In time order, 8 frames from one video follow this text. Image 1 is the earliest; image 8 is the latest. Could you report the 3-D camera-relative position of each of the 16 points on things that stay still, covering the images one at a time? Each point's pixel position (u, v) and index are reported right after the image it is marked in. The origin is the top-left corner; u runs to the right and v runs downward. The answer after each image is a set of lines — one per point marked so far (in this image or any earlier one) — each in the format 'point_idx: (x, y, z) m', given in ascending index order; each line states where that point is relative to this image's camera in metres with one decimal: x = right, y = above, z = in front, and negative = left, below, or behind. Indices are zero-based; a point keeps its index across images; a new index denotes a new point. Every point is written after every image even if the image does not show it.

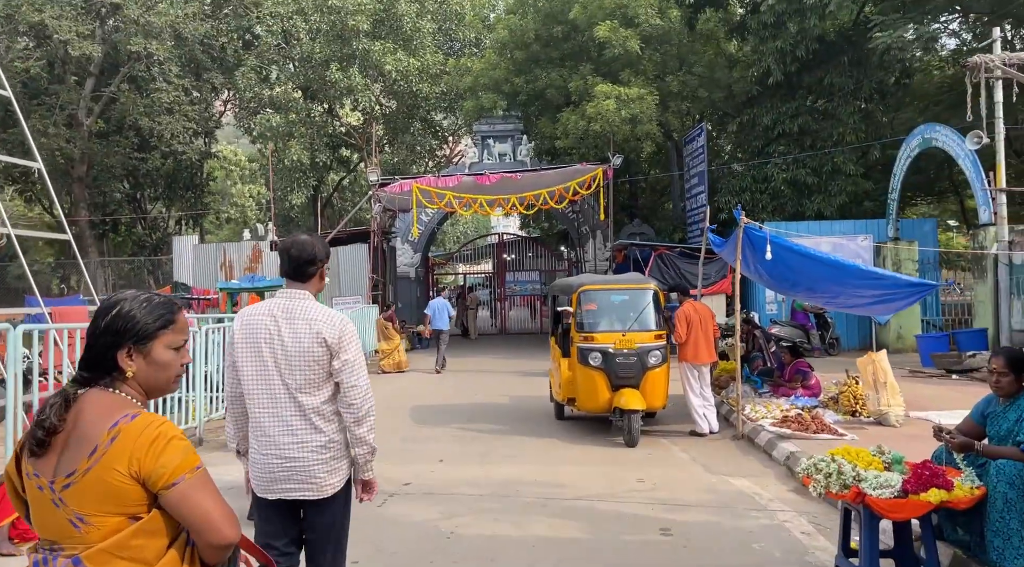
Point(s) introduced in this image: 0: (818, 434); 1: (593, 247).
0: (+2.6, -1.3, +6.1) m
1: (+2.2, +1.0, +19.1) m
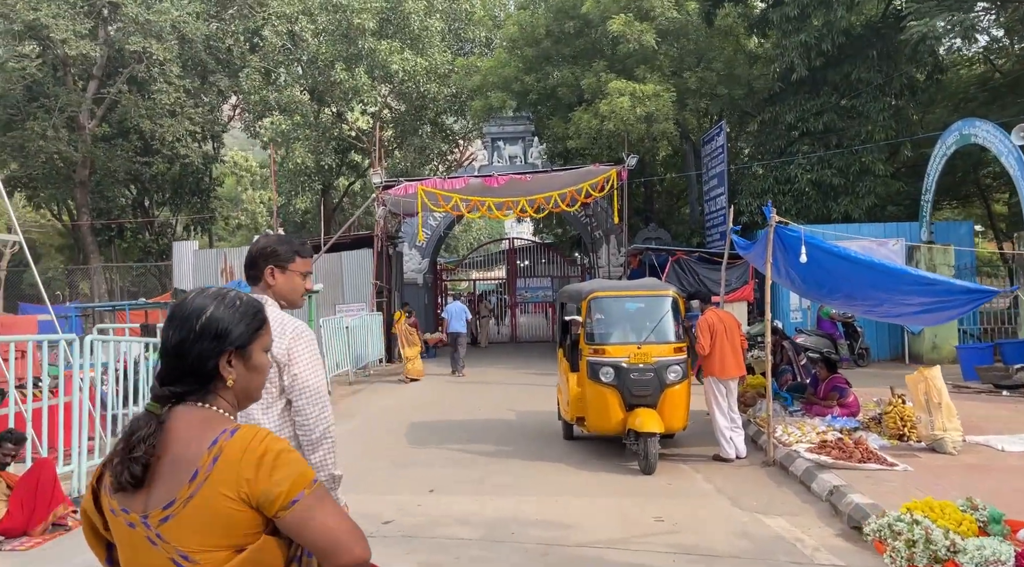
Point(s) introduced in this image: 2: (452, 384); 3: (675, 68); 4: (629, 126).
0: (+2.6, -1.3, +5.3) m
1: (+2.5, +0.8, +18.4) m
2: (-1.1, -1.9, +13.2) m
3: (+3.7, +4.8, +15.8) m
4: (+2.4, +3.2, +14.5) m
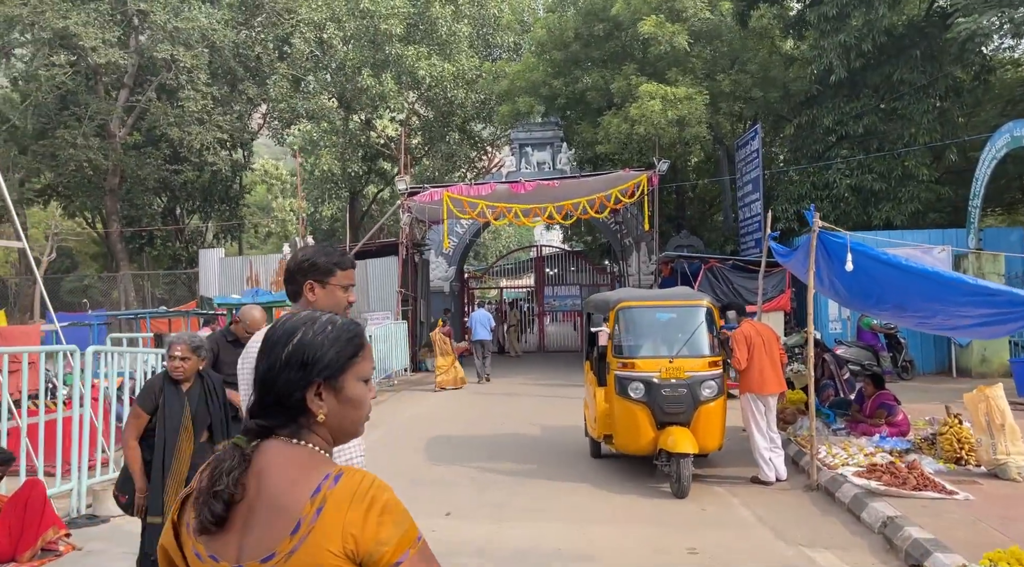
0: (+2.8, -1.4, +4.9) m
1: (+3.2, +0.6, +17.9) m
2: (-0.6, -2.0, +12.9) m
3: (+4.3, +4.6, +15.4) m
4: (+3.0, +3.1, +14.1) m
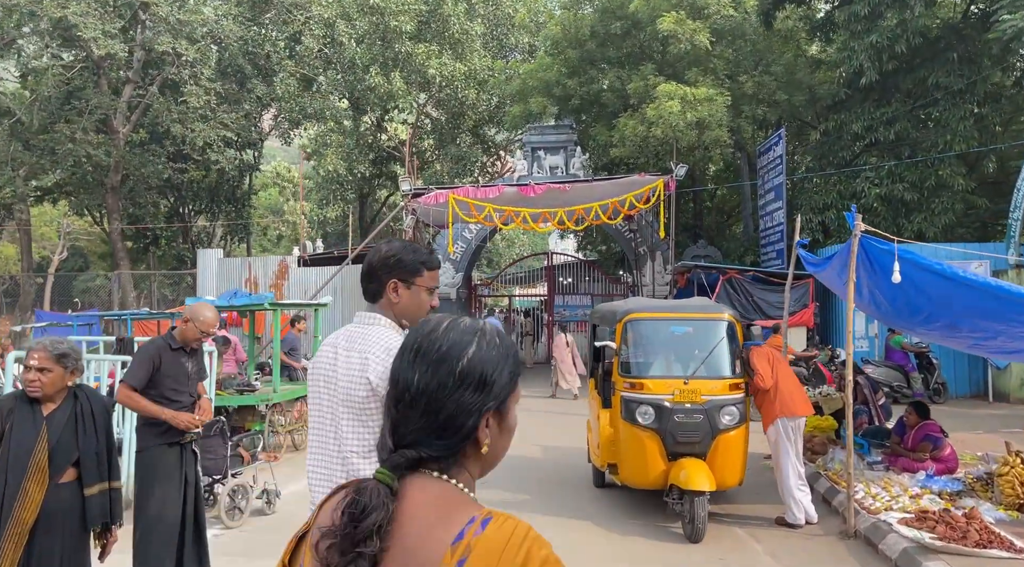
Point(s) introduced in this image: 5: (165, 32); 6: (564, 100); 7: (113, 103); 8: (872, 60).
0: (+2.7, -1.5, +4.1) m
1: (+3.4, +0.3, +17.1) m
2: (-0.6, -2.2, +12.1) m
3: (+4.5, +4.4, +14.6) m
4: (+3.1, +2.9, +13.4) m
5: (-8.9, +6.4, +18.1) m
6: (+1.2, +4.2, +16.0) m
7: (-10.5, +4.8, +18.7) m
8: (+6.6, +4.1, +13.0) m
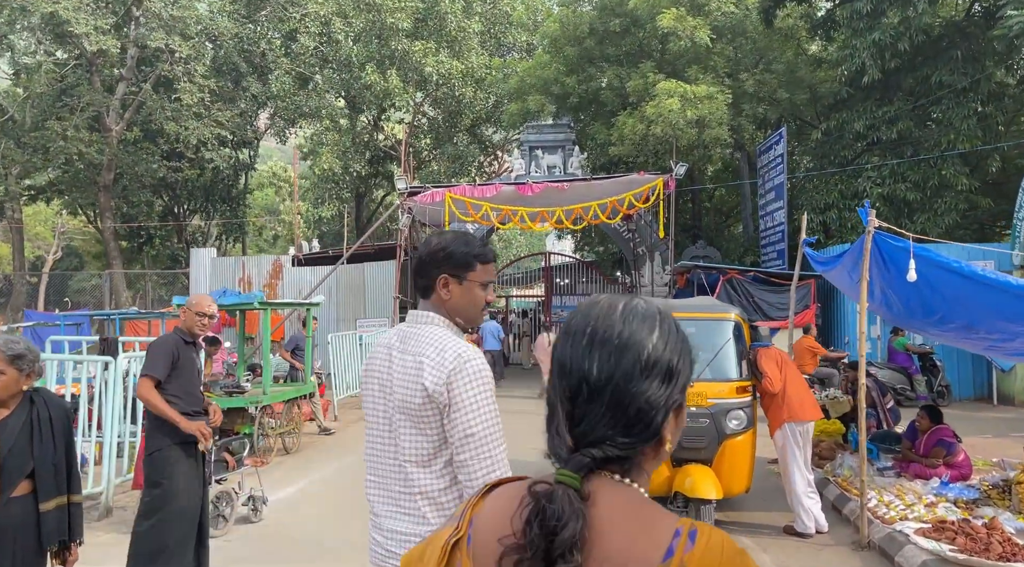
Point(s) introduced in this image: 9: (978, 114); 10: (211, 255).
0: (+2.7, -1.5, +3.9) m
1: (+3.3, +0.3, +16.9) m
2: (-0.6, -2.2, +11.9) m
3: (+4.5, +4.4, +14.4) m
4: (+3.1, +2.8, +13.2) m
5: (-8.9, +6.4, +17.8) m
6: (+1.1, +4.1, +15.8) m
7: (-10.6, +4.8, +18.4) m
8: (+6.6, +4.1, +12.9) m
9: (+8.3, +3.0, +12.6) m
10: (-7.2, +0.7, +16.9) m
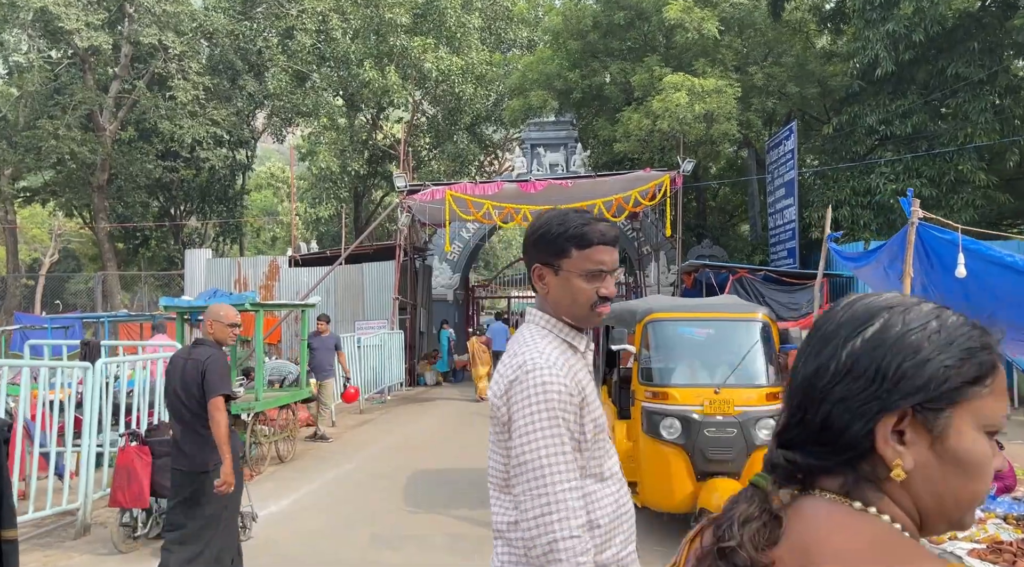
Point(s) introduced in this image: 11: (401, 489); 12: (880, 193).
0: (+2.7, -1.5, +3.5) m
1: (+3.4, +0.3, +16.6) m
2: (-0.6, -2.2, +11.5) m
3: (+4.5, +4.4, +14.0) m
4: (+3.1, +2.9, +12.8) m
5: (-8.9, +6.4, +17.4) m
6: (+1.2, +4.1, +15.4) m
7: (-10.6, +4.7, +18.0) m
8: (+6.6, +4.1, +12.5) m
9: (+8.3, +3.1, +12.2) m
10: (-7.1, +0.6, +16.5) m
11: (-1.1, -2.0, +7.0) m
12: (+6.7, +1.7, +12.8) m
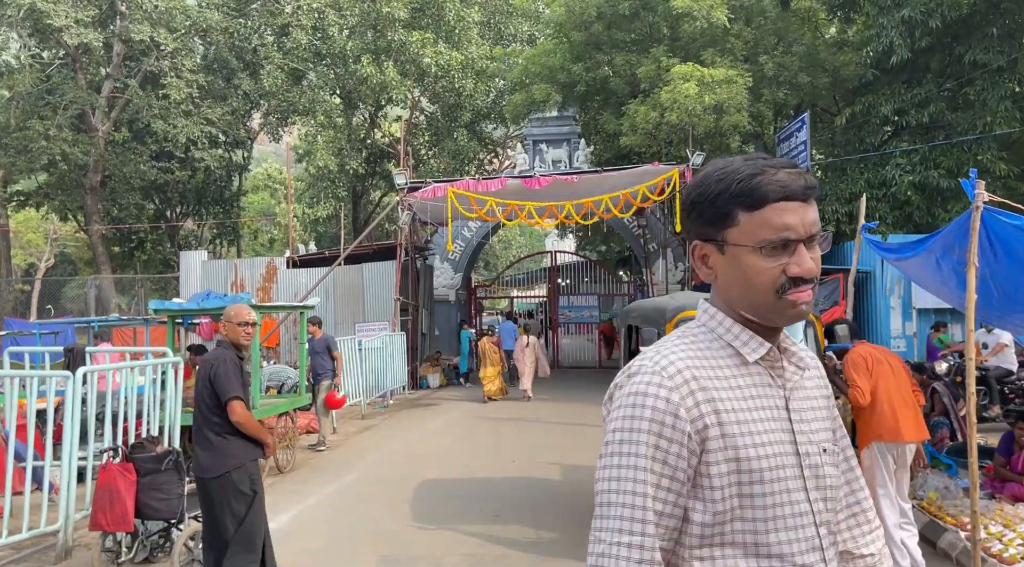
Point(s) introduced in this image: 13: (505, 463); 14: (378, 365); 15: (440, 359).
0: (+2.9, -1.4, +3.1) m
1: (+3.4, +0.4, +16.1) m
2: (-0.5, -2.1, +11.1) m
3: (+4.5, +4.4, +13.6) m
4: (+3.2, +2.9, +12.4) m
5: (-8.9, +6.3, +17.0) m
6: (+1.2, +4.2, +15.0) m
7: (-10.5, +4.6, +17.6) m
8: (+6.7, +4.2, +12.1) m
9: (+8.4, +3.2, +11.8) m
10: (-7.1, +0.6, +16.1) m
11: (-1.0, -2.0, +6.5) m
12: (+6.7, +1.7, +12.4) m
13: (-0.1, -1.9, +8.1) m
14: (-2.4, -1.5, +12.7) m
15: (-1.7, -1.8, +16.4) m
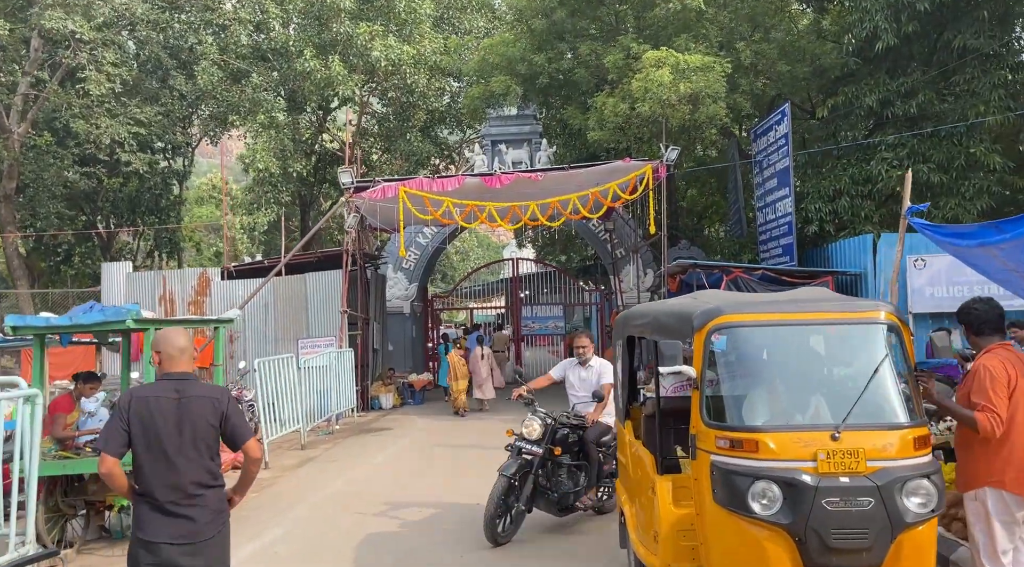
0: (+2.8, -1.3, +2.0) m
1: (+2.6, +0.2, +15.1) m
2: (-1.0, -2.3, +9.8) m
3: (+3.8, +4.3, +12.7) m
4: (+2.5, +2.8, +11.4) m
5: (-9.9, +6.0, +15.4) m
6: (+0.4, +4.0, +13.9) m
7: (-11.5, +4.2, +15.8) m
8: (+6.0, +4.2, +11.3) m
9: (+7.7, +3.2, +11.1) m
10: (-7.9, +0.3, +14.4) m
11: (-1.2, -2.1, +5.2) m
12: (+6.1, +1.7, +11.6) m
13: (-0.4, -2.0, +6.8) m
14: (-3.0, -1.6, +11.2) m
15: (-2.5, -2.0, +15.0) m
